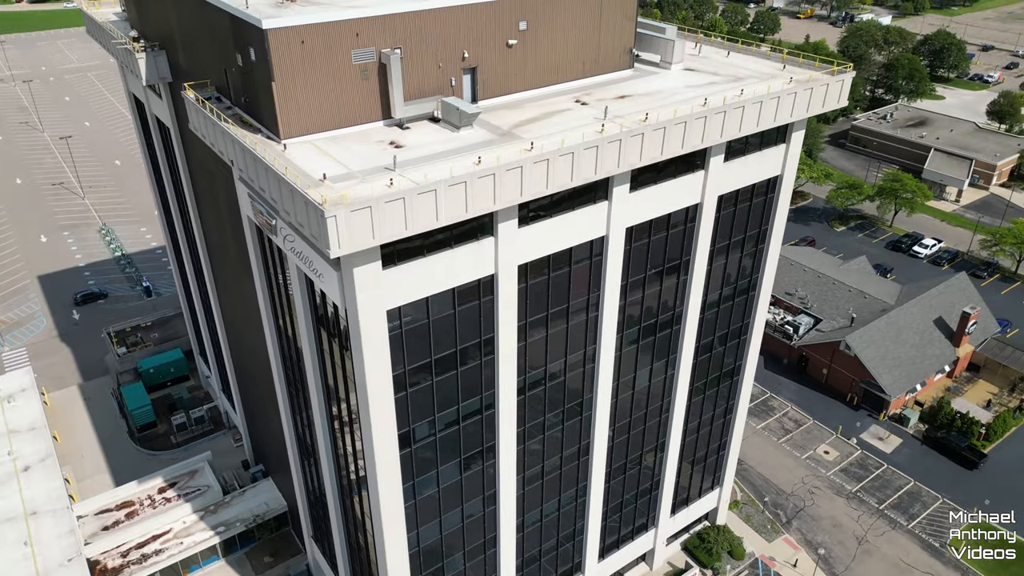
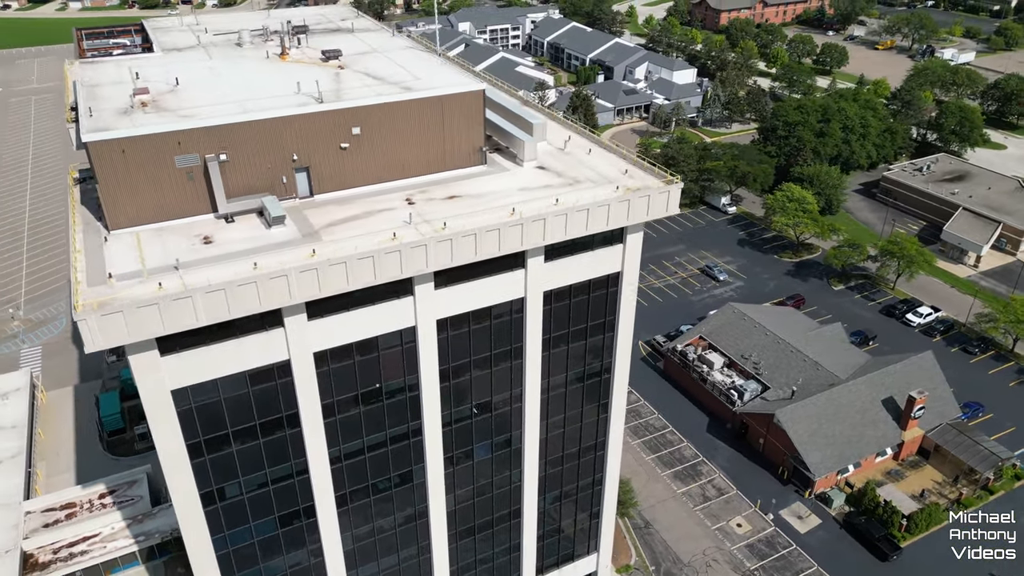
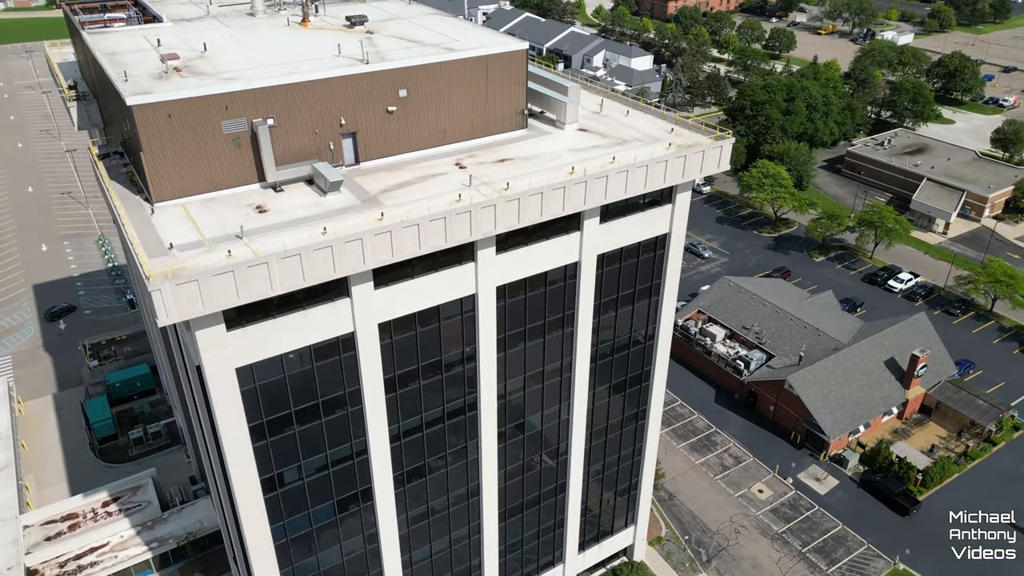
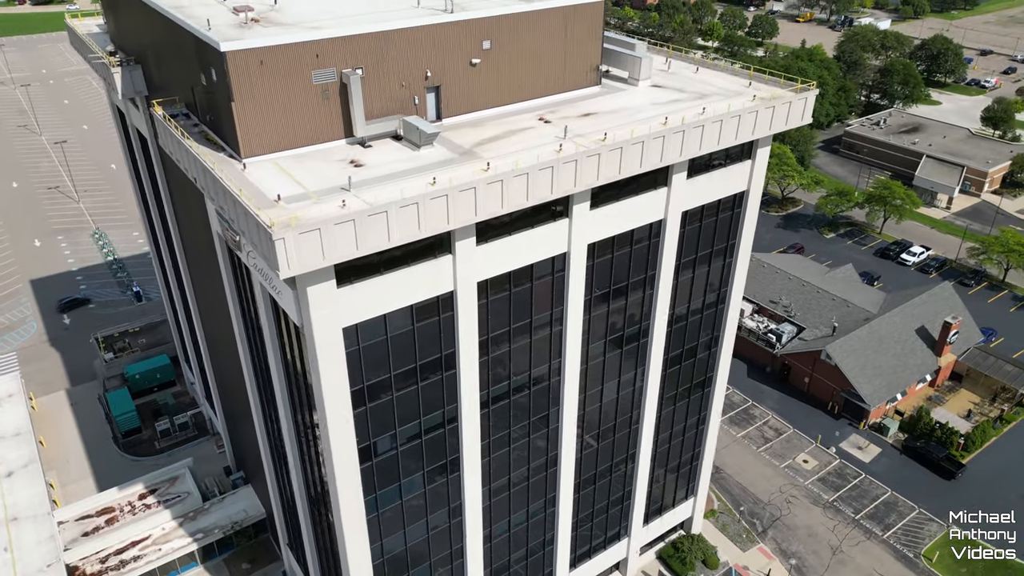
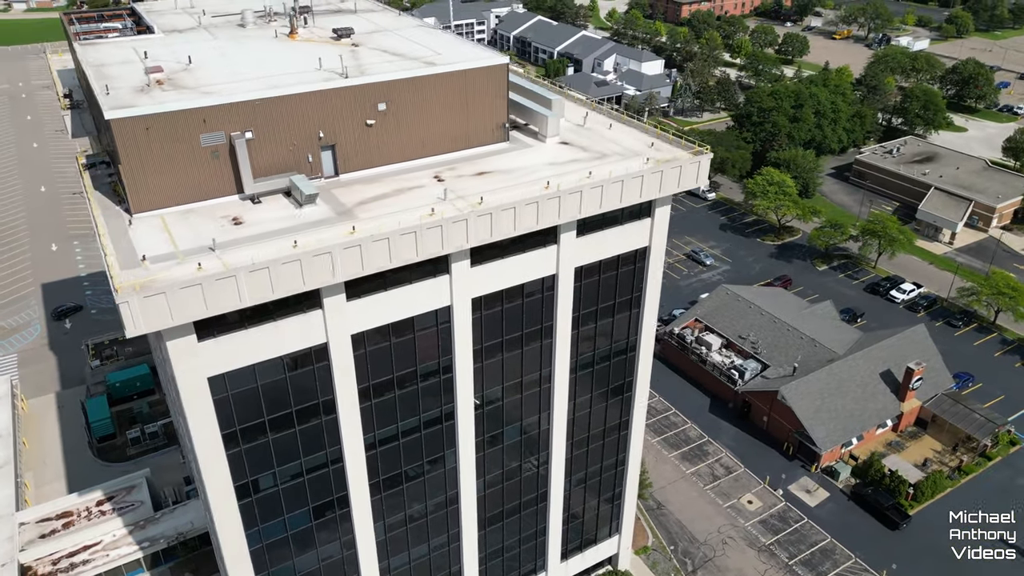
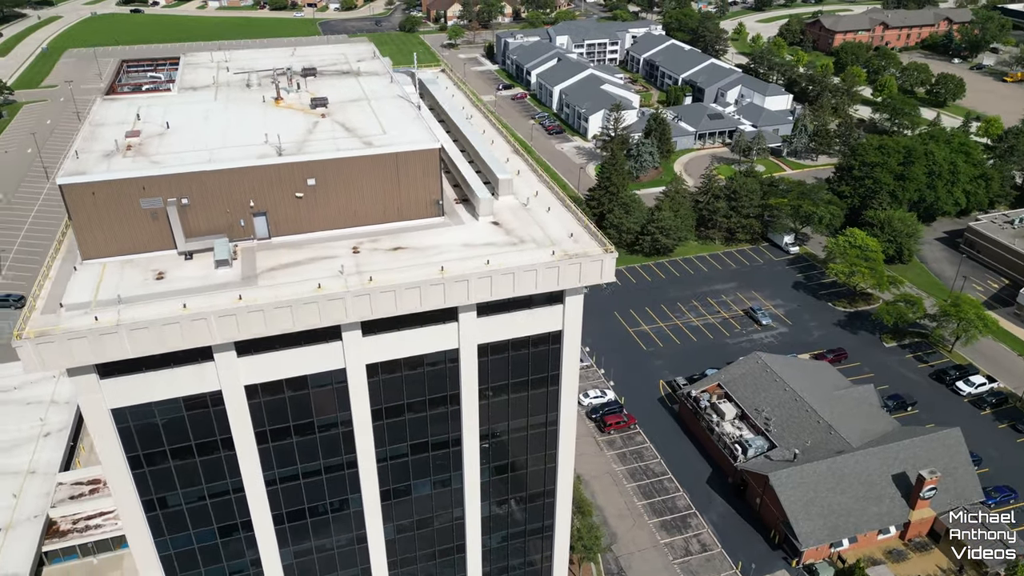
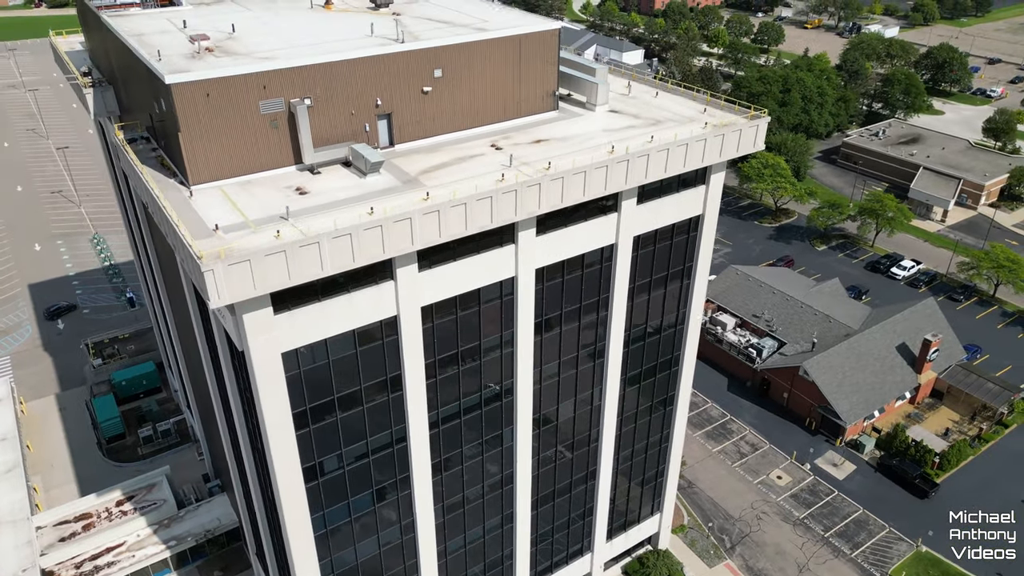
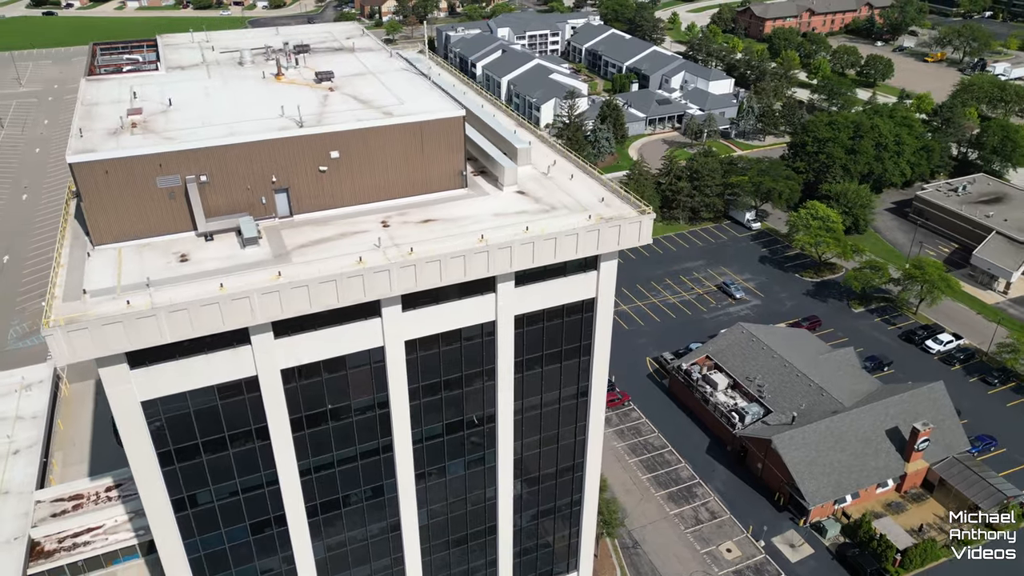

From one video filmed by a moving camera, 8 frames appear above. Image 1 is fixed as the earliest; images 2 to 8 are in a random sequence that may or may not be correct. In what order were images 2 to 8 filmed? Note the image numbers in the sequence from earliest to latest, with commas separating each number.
4, 7, 3, 5, 2, 8, 6
